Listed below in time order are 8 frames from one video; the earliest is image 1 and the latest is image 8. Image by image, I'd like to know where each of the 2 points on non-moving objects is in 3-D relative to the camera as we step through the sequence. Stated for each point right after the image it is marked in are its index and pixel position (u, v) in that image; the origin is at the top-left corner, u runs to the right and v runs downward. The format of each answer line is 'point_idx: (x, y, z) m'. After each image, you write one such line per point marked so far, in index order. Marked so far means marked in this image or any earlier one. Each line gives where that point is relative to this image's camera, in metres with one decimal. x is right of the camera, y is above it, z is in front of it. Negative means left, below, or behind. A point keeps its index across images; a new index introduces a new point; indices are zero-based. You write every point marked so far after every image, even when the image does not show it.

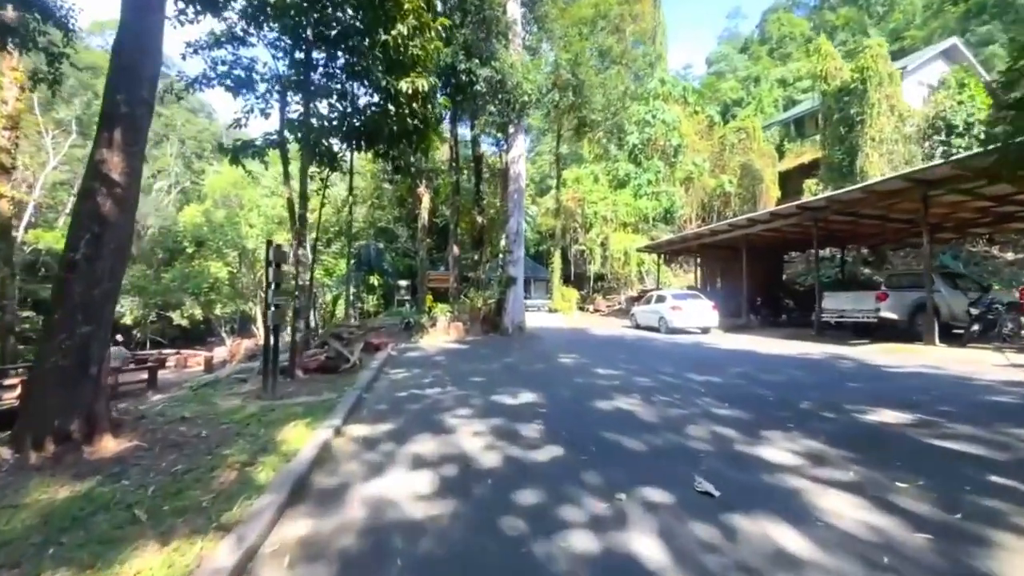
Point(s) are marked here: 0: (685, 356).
0: (+4.2, -1.6, +11.9) m
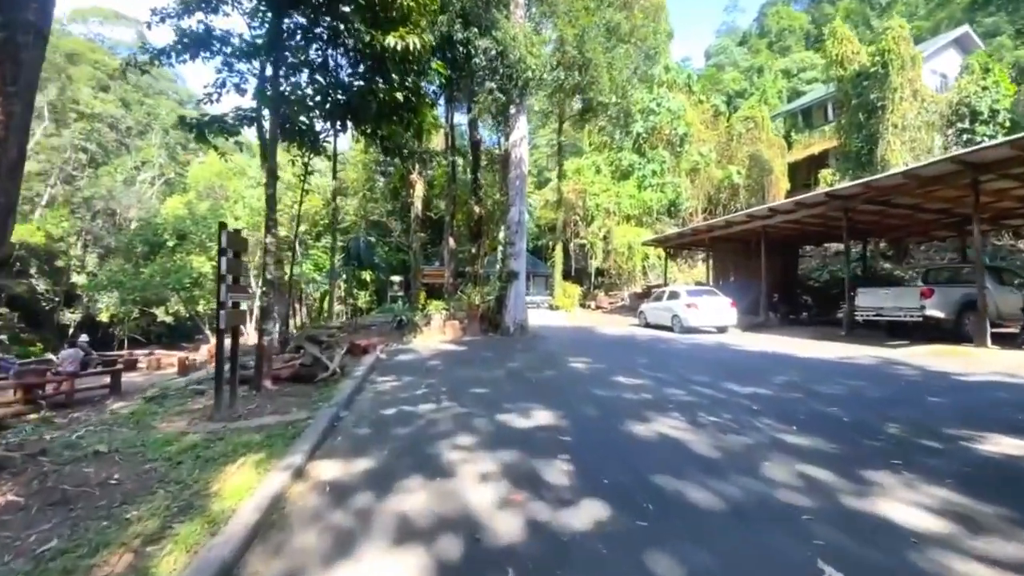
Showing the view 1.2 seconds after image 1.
0: (+4.3, -1.5, +10.5) m
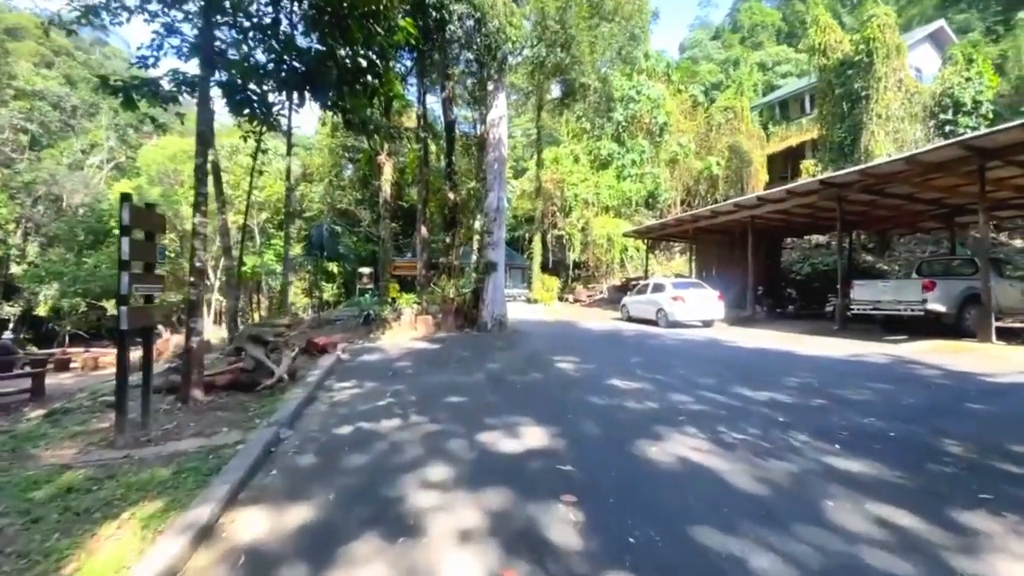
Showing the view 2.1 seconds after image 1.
0: (+3.9, -1.4, +9.6) m
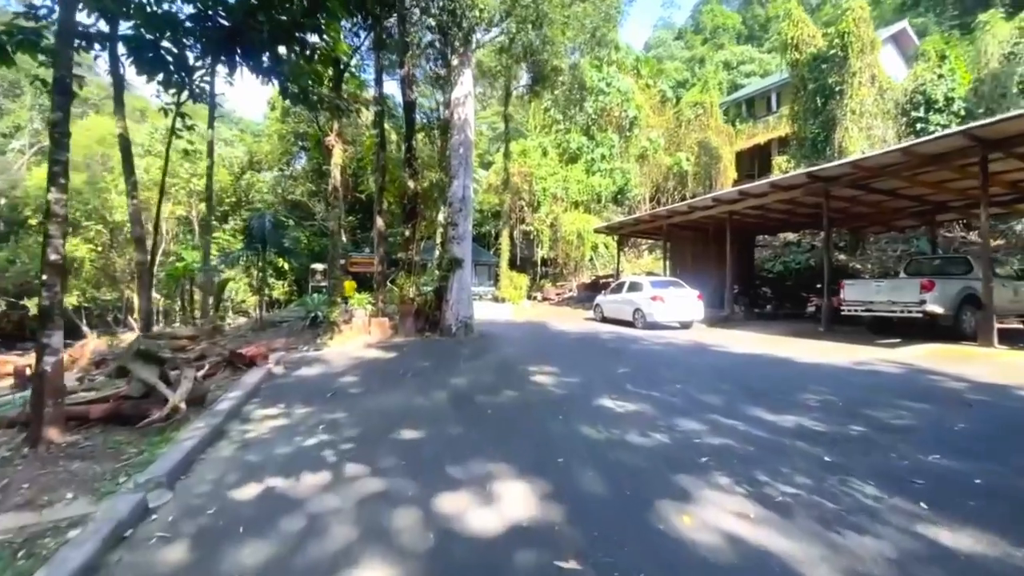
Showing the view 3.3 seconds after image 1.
0: (+3.3, -1.4, +8.4) m
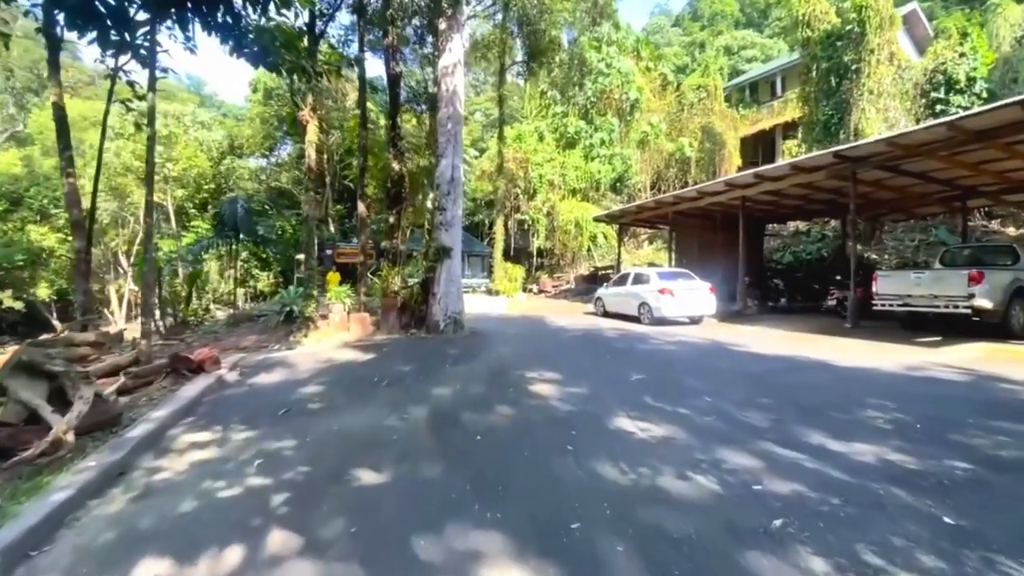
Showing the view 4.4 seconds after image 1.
0: (+3.3, -1.3, +7.2) m
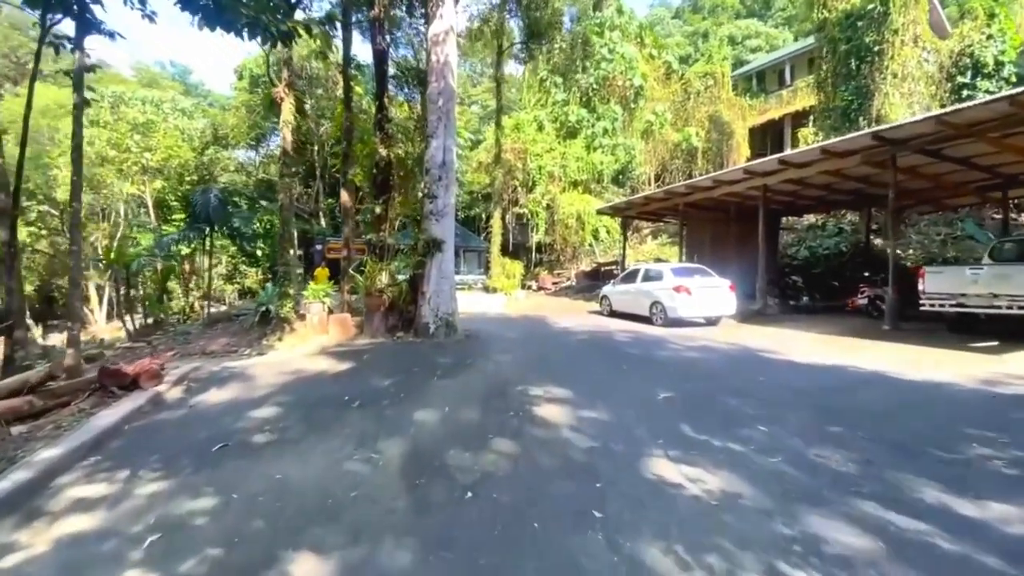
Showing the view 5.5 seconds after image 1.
0: (+3.3, -1.3, +5.9) m
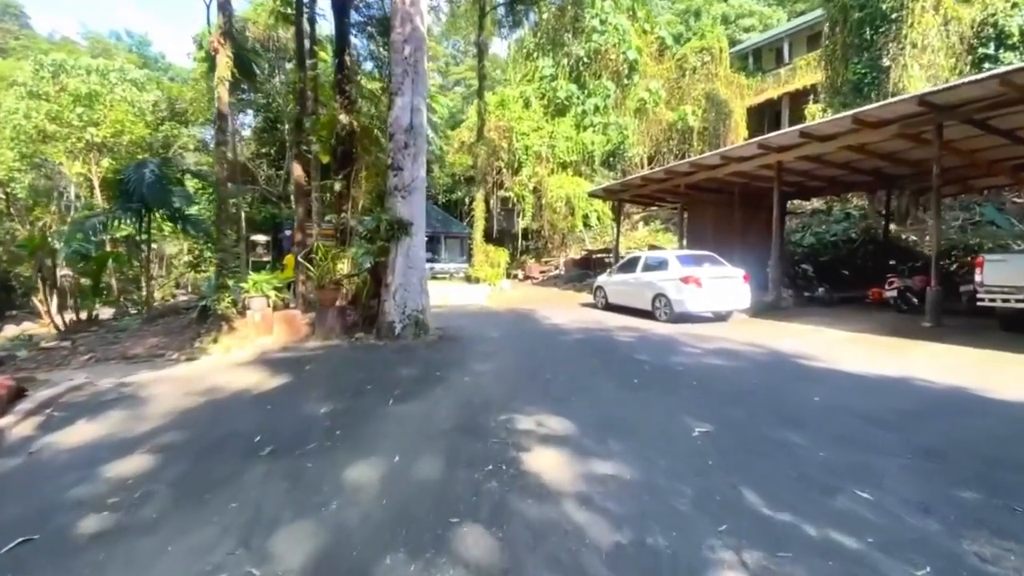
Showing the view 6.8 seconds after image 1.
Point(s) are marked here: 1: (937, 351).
0: (+3.1, -1.2, +4.4) m
1: (+6.2, -0.9, +7.3) m
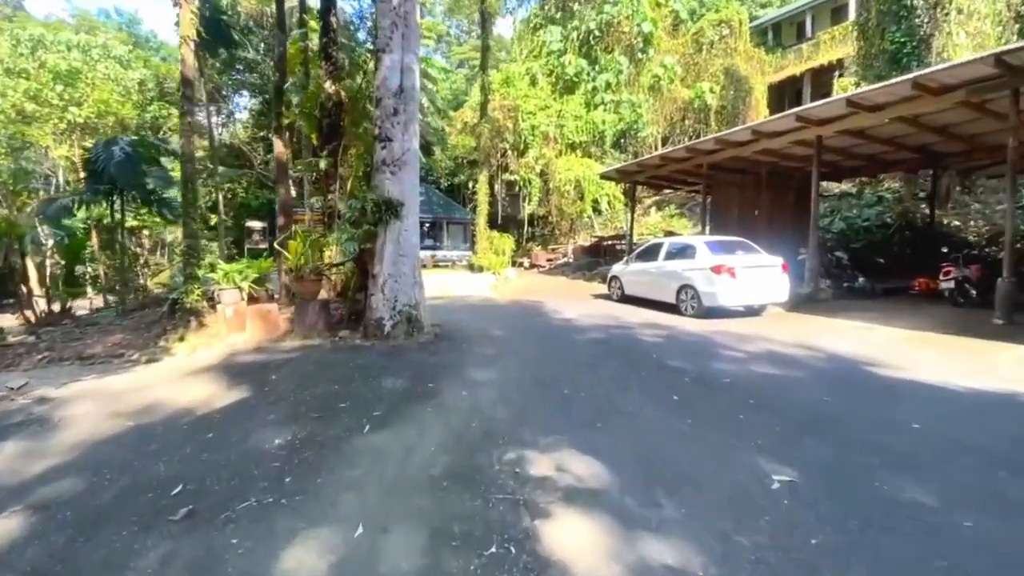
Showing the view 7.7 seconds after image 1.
0: (+3.2, -1.2, +3.2) m
1: (+6.3, -0.8, +6.1) m
